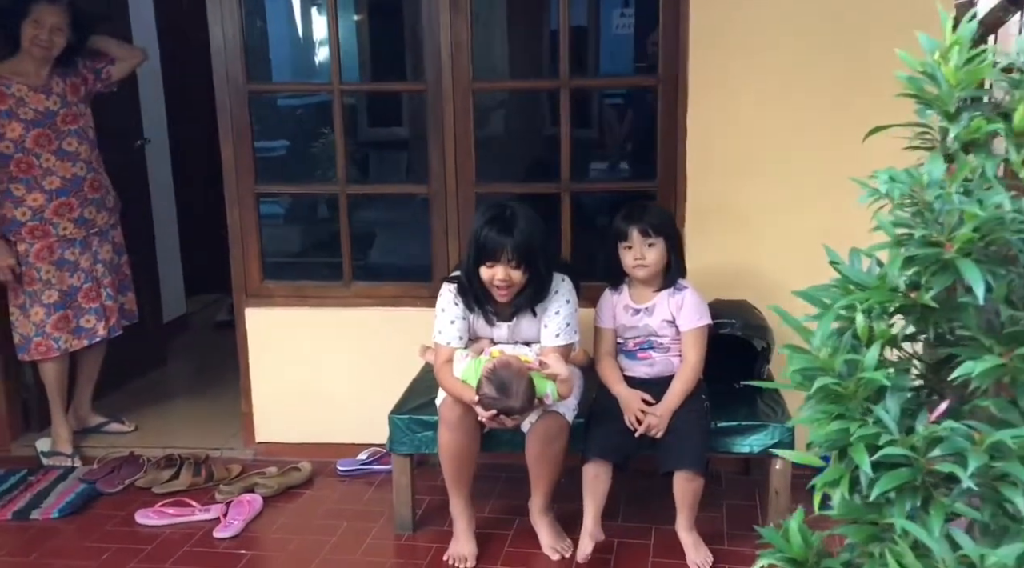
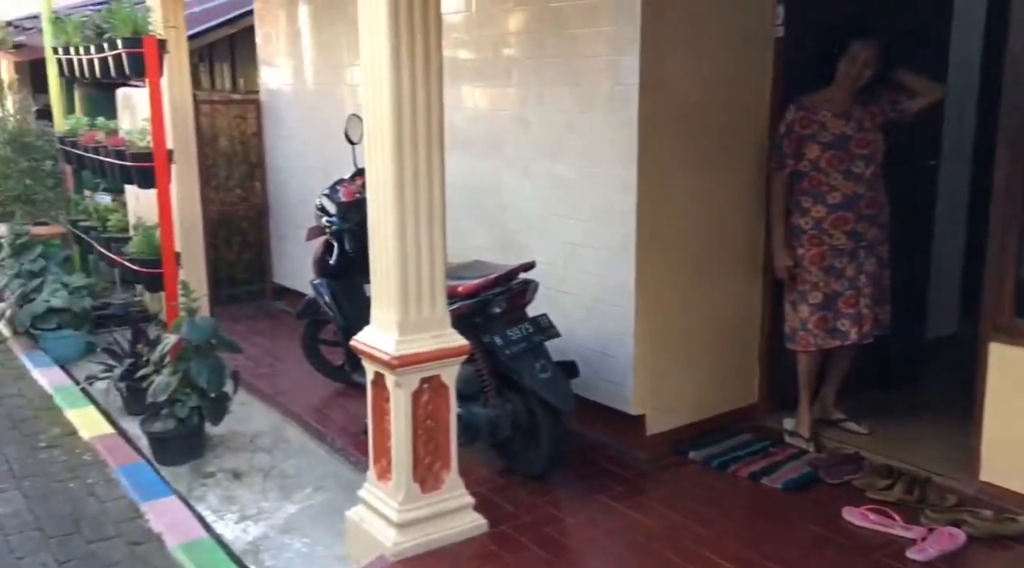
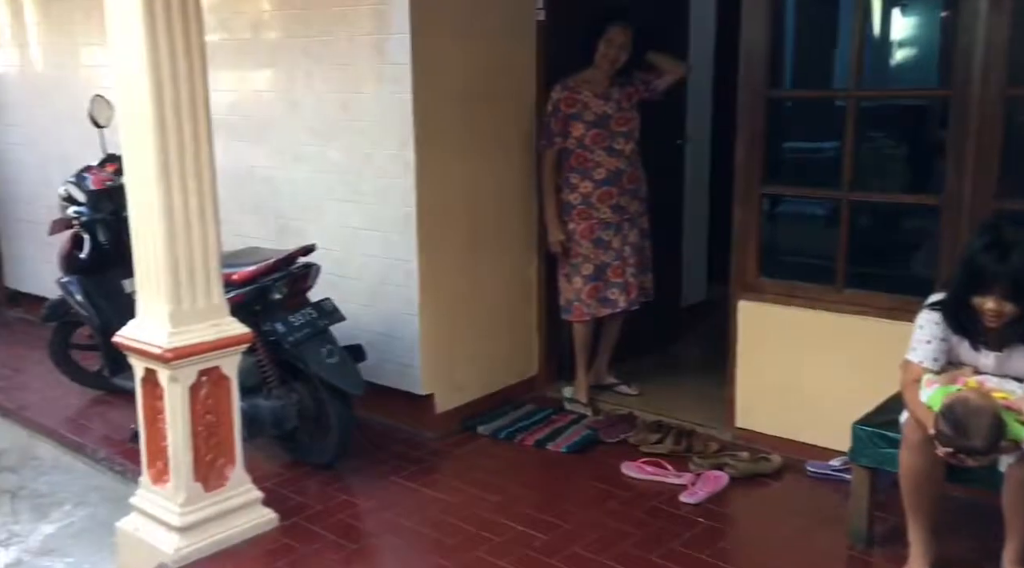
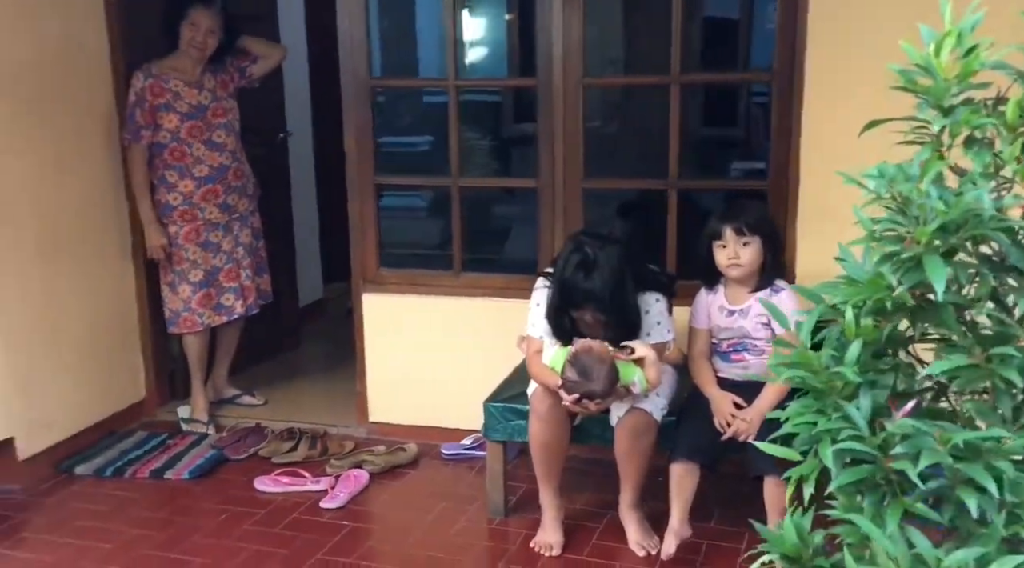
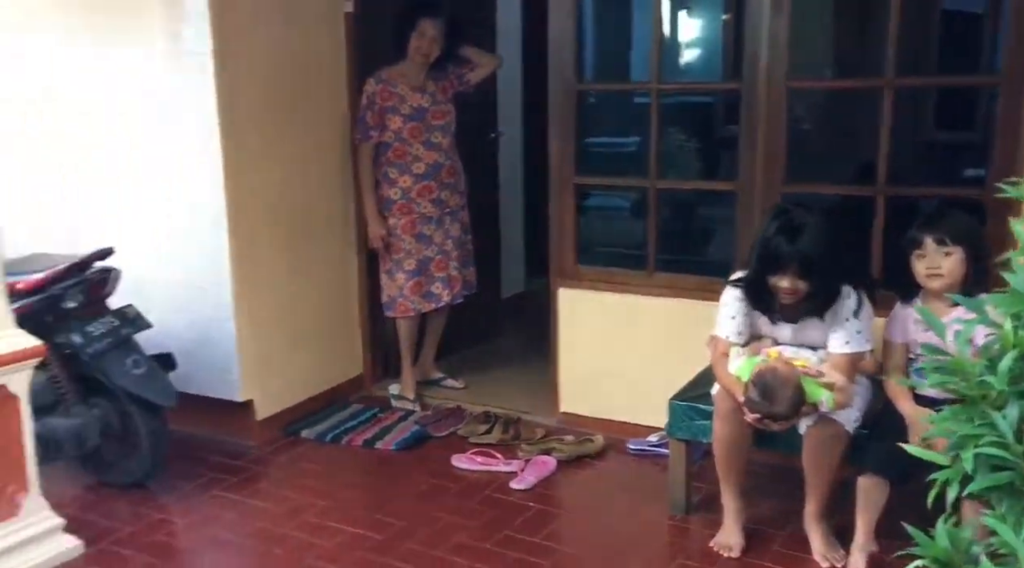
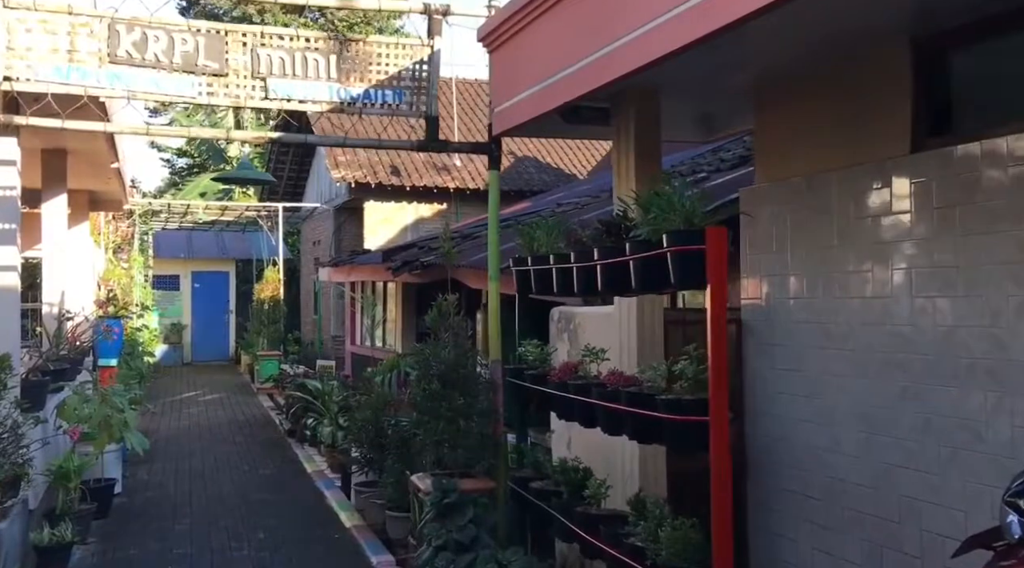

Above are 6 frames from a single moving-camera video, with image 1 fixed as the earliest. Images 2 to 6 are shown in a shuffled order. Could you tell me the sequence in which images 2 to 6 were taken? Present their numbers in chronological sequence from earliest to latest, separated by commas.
4, 5, 3, 2, 6
